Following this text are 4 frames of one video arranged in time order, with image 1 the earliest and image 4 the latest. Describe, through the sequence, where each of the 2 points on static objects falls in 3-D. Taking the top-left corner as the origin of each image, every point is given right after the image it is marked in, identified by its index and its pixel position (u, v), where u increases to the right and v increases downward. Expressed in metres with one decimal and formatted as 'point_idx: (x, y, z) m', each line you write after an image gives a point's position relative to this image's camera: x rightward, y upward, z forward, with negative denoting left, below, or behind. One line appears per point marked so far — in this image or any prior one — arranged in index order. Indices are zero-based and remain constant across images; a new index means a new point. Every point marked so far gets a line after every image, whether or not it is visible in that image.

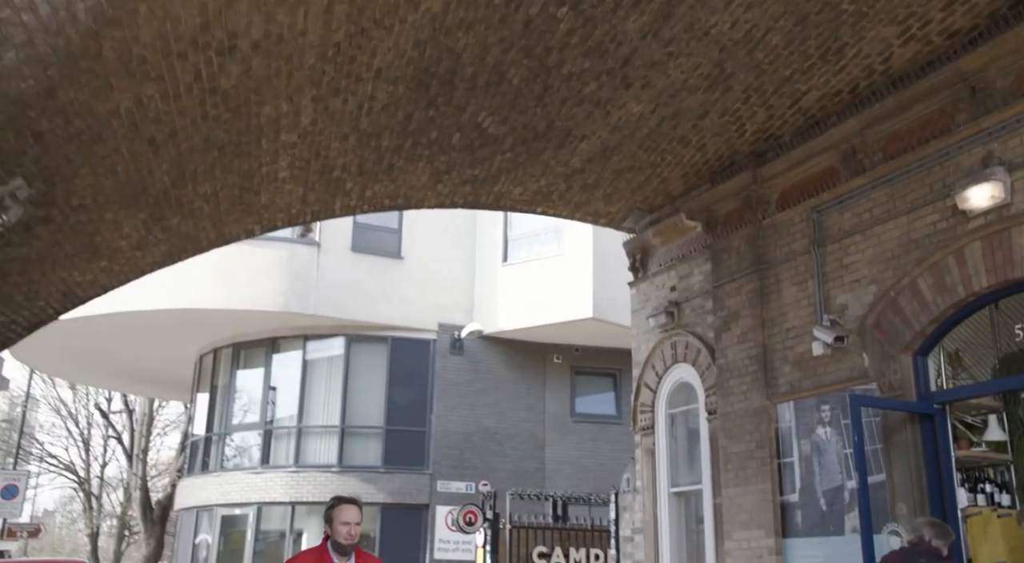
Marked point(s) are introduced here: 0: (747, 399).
0: (+2.3, -1.1, +8.8) m
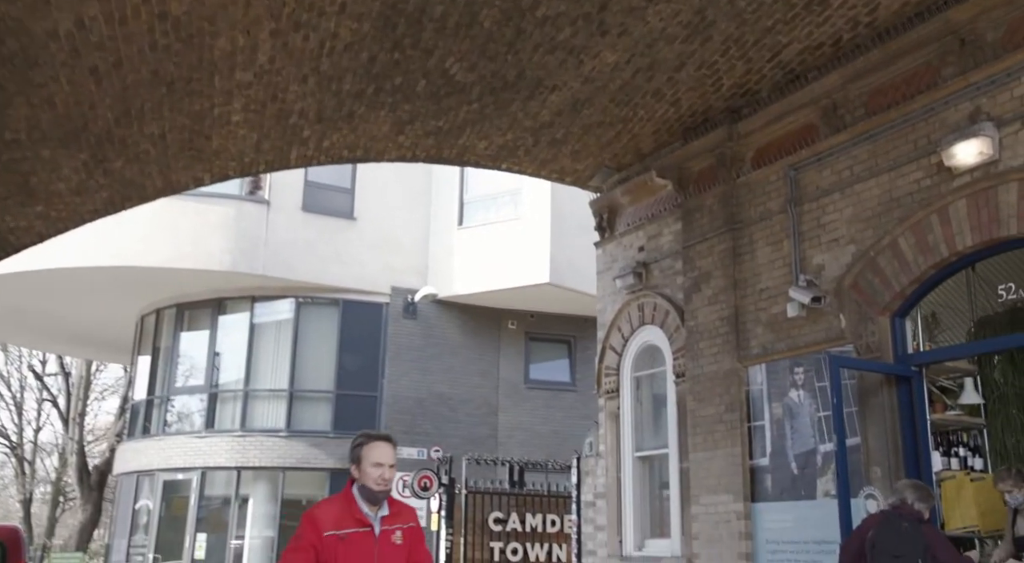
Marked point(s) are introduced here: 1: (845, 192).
0: (+1.9, -0.8, +8.6) m
1: (+2.8, +0.7, +7.6) m
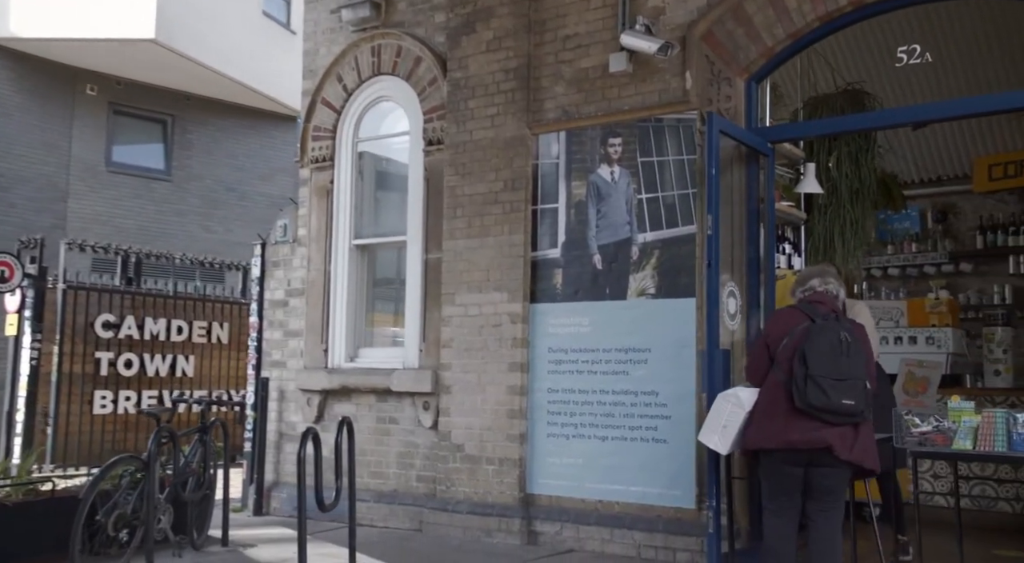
0: (-0.1, +1.1, +6.7) m
1: (+1.3, +2.4, +6.0) m
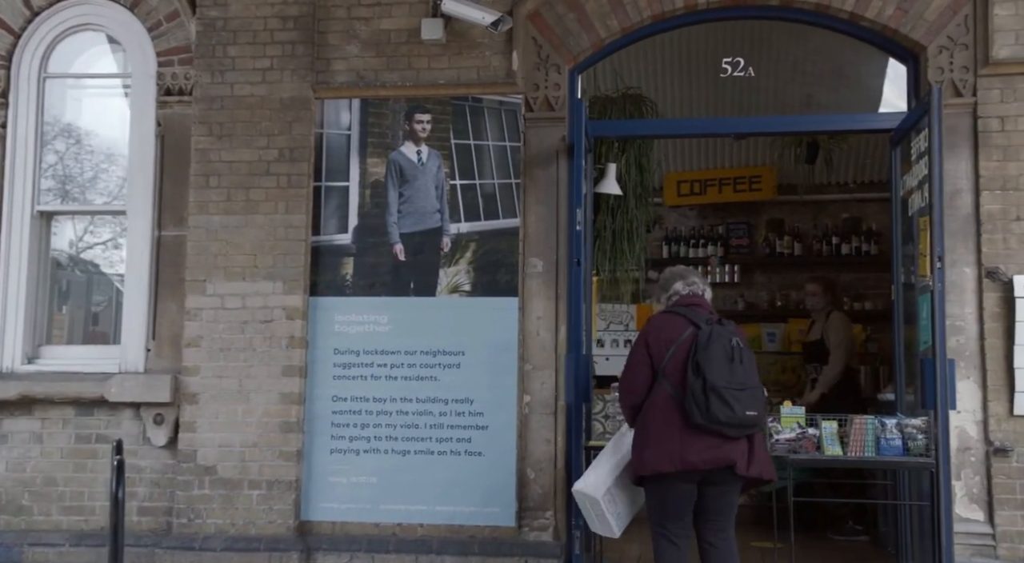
0: (-1.5, +1.2, +5.6) m
1: (+0.1, +2.4, +5.6) m
